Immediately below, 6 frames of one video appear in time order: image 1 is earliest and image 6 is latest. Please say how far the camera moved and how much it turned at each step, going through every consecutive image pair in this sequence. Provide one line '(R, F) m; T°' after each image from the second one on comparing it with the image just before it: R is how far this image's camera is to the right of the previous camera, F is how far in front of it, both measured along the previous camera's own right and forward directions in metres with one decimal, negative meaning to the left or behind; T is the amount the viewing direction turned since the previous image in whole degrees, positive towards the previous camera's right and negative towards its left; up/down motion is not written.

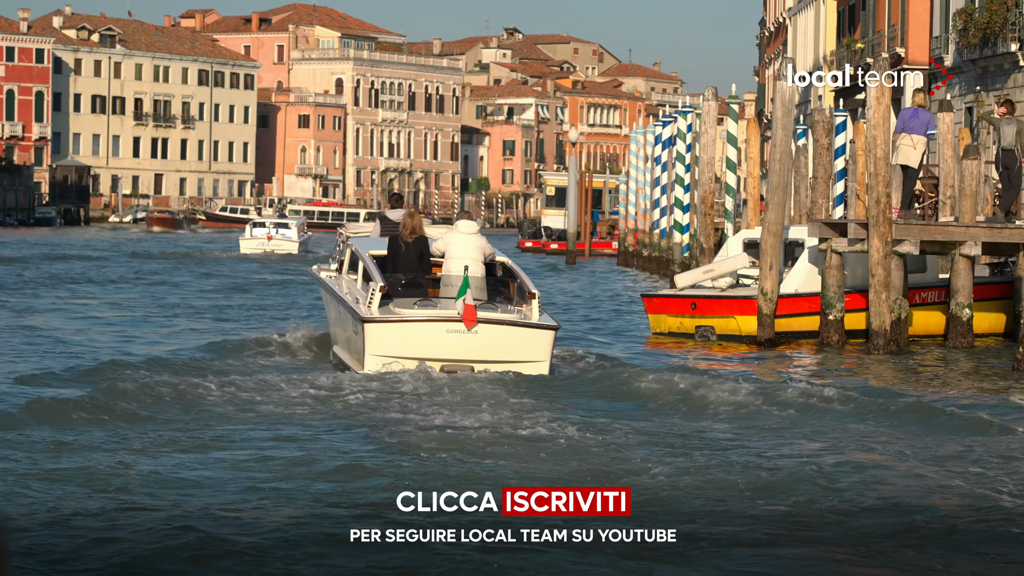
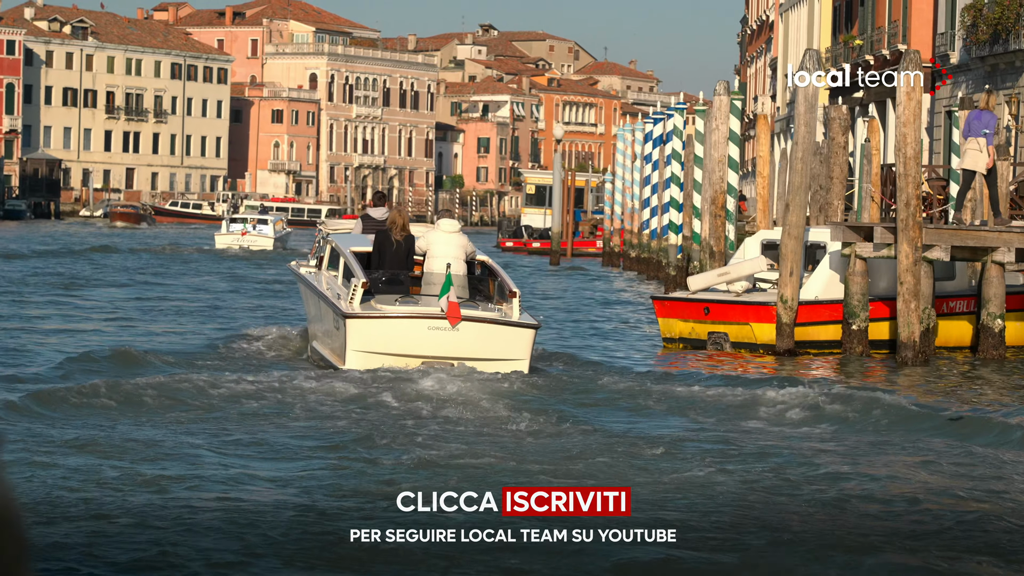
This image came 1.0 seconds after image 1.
(-0.2, +1.2) m; +1°
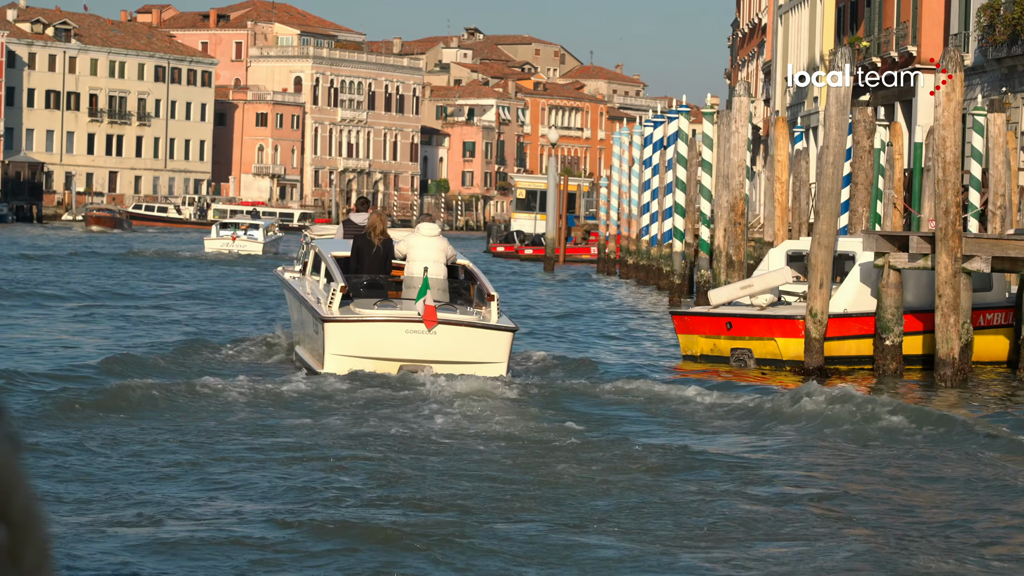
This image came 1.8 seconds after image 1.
(-0.2, +1.0) m; 0°
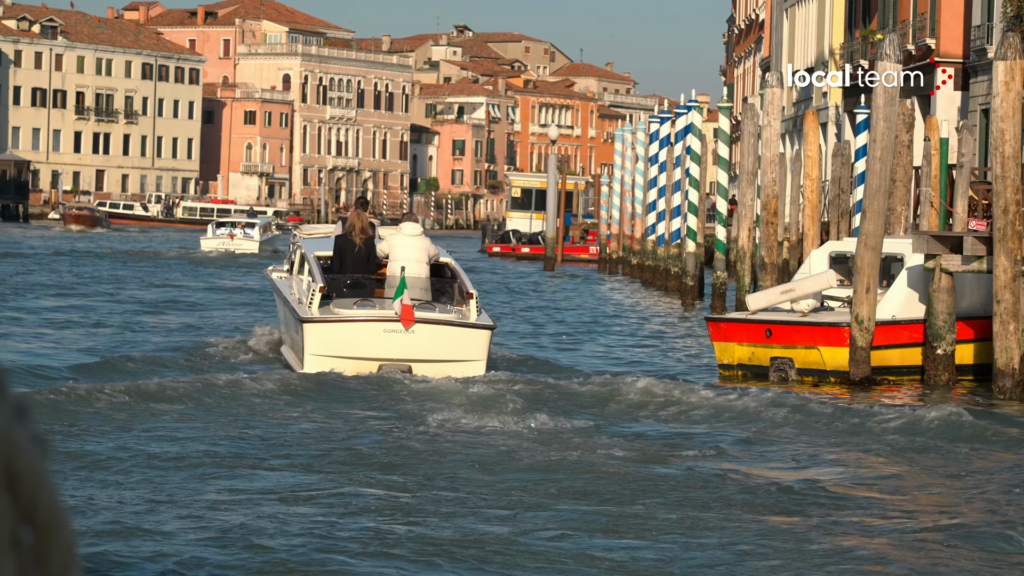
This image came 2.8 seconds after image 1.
(-0.2, +1.2) m; 0°
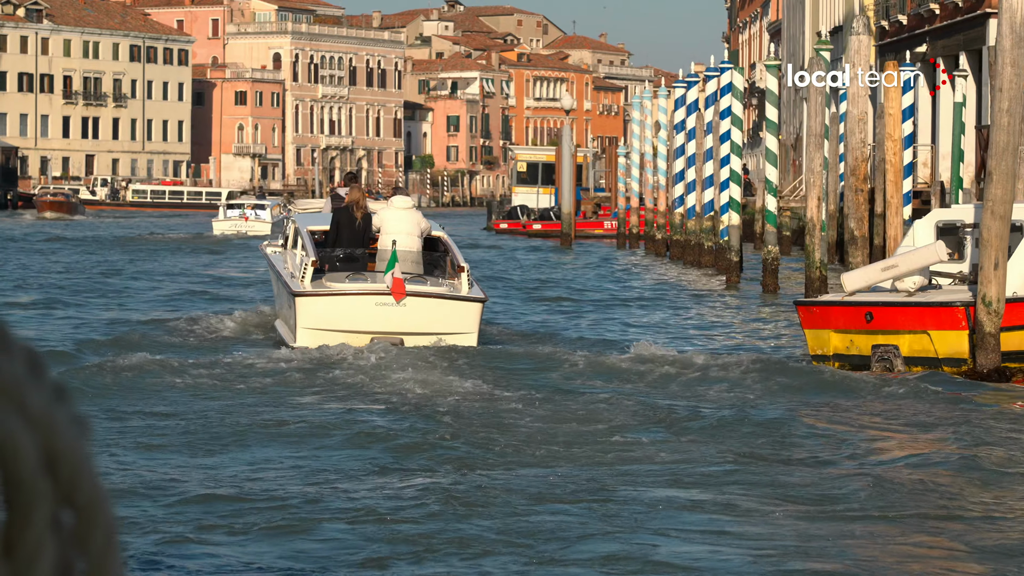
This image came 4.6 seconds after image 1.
(-0.3, +2.3) m; 0°
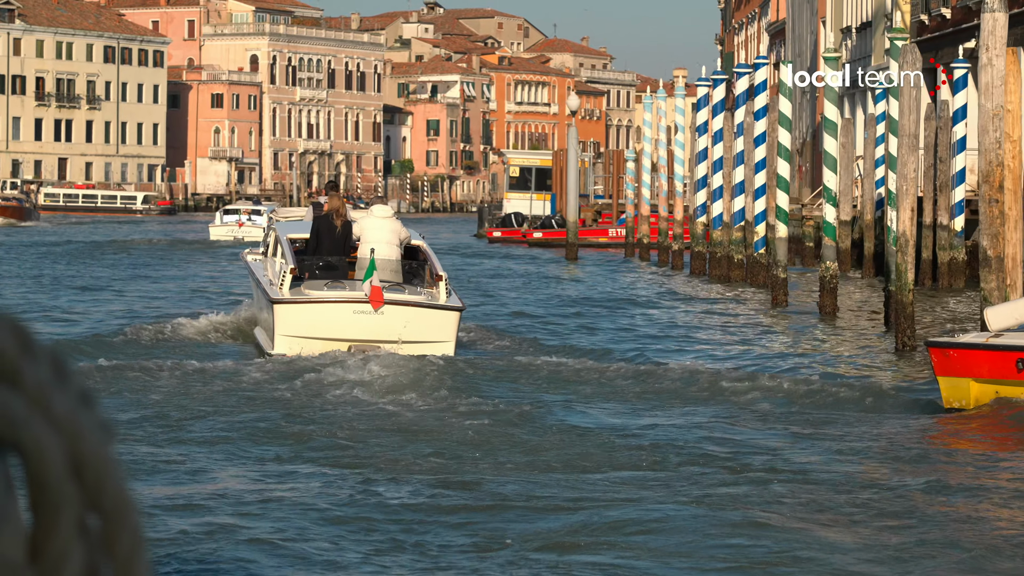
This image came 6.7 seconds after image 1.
(-0.4, +2.8) m; +1°
